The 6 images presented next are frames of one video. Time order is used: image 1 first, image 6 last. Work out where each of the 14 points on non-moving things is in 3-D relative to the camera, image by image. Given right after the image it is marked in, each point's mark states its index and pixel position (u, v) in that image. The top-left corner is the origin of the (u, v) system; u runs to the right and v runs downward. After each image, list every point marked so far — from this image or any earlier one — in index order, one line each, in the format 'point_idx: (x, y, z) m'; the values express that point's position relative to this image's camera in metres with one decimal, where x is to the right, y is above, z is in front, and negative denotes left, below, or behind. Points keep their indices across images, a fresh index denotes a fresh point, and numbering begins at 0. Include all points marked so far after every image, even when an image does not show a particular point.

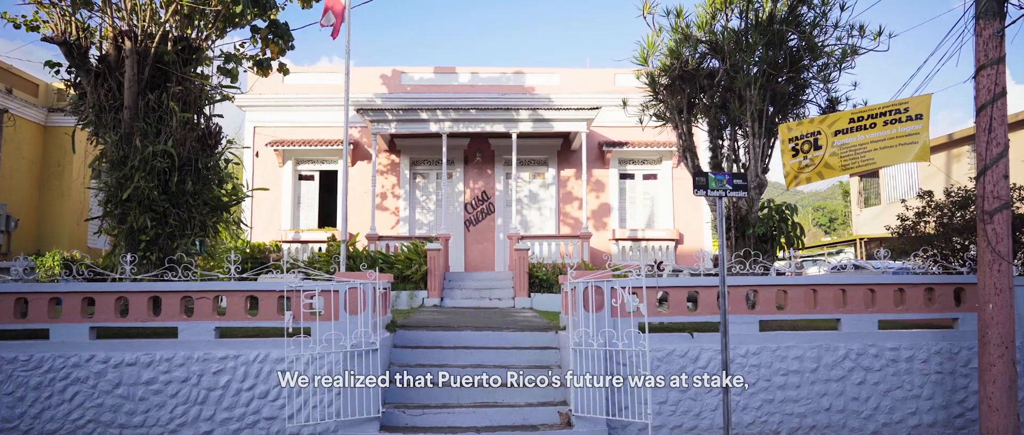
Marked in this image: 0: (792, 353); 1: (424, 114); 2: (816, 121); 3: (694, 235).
0: (+2.7, -1.3, +6.5) m
1: (-1.9, +2.2, +14.1) m
2: (+3.3, +1.0, +7.3) m
3: (+4.3, -0.4, +15.7) m
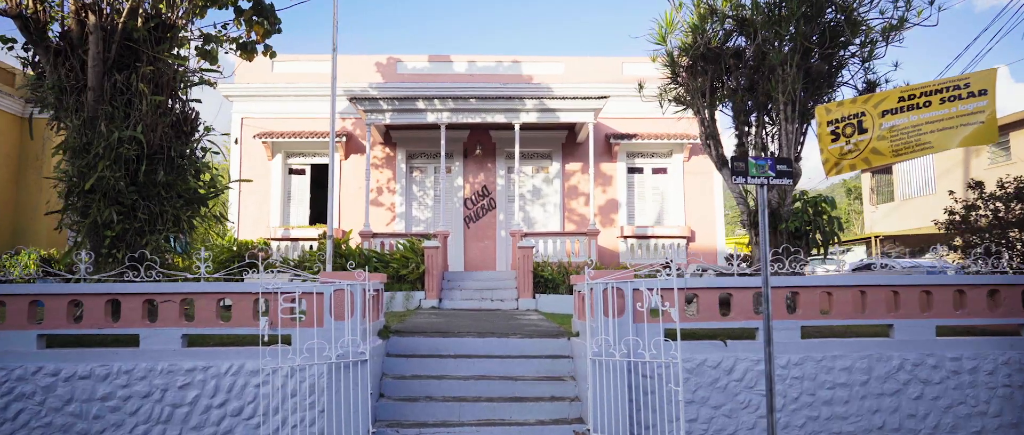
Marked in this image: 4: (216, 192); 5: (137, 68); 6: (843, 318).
0: (+2.8, -1.2, +5.7) m
1: (-1.8, +2.3, +13.3) m
2: (+3.3, +1.1, +6.5) m
3: (+4.3, -0.3, +14.9) m
4: (-3.5, +0.3, +7.9) m
5: (-4.3, +1.7, +7.6) m
6: (+2.9, -0.9, +5.9) m
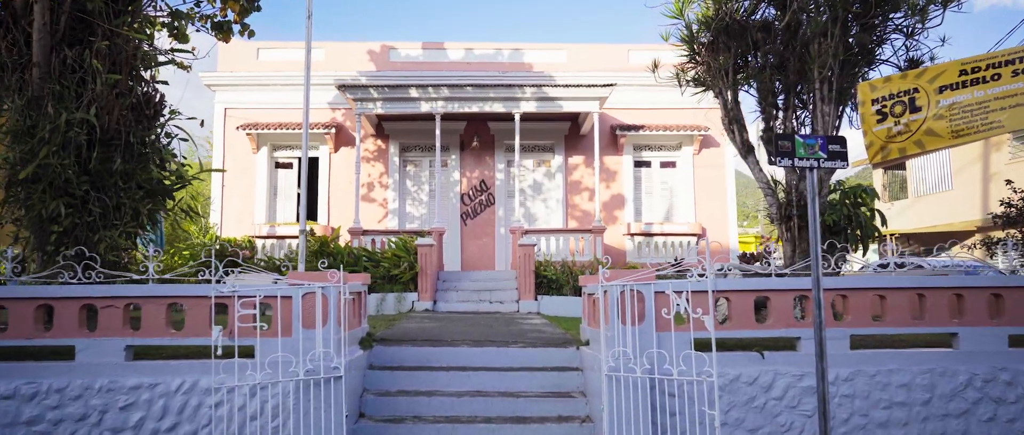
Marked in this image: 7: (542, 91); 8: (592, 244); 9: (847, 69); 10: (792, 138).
0: (+2.8, -1.2, +4.9) m
1: (-1.8, +2.4, +12.4) m
2: (+3.3, +1.2, +5.6) m
3: (+4.3, -0.2, +14.1) m
4: (-3.4, +0.4, +7.0) m
5: (-4.3, +1.8, +6.8) m
6: (+2.9, -0.8, +5.0) m
7: (+0.5, +2.4, +12.5) m
8: (+1.5, -0.5, +12.3) m
9: (+3.3, +1.5, +6.6) m
10: (+1.8, +0.5, +4.3) m
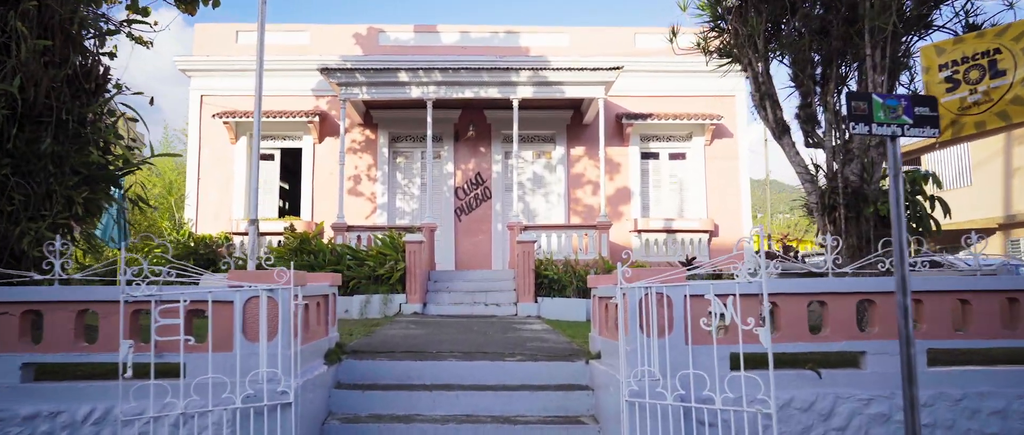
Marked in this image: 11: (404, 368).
0: (+2.8, -1.1, +3.9) m
1: (-1.9, +2.4, +11.4) m
2: (+3.3, +1.3, +4.7) m
3: (+4.3, -0.1, +13.1) m
4: (-3.5, +0.5, +6.0) m
5: (-4.3, +1.9, +5.8) m
6: (+2.9, -0.7, +4.1) m
7: (+0.5, +2.4, +11.5) m
8: (+1.4, -0.4, +11.3) m
9: (+3.3, +1.6, +5.6) m
10: (+1.8, +0.6, +3.4) m
11: (-0.8, -1.1, +5.0) m
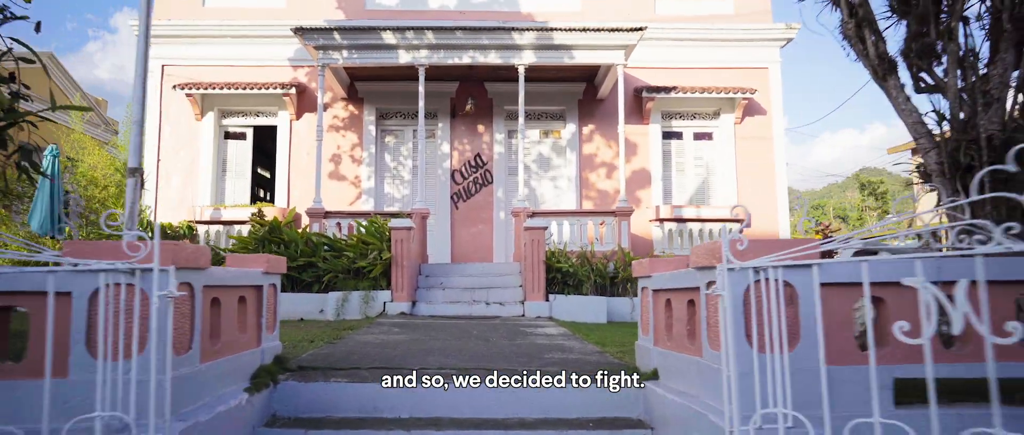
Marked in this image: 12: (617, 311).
0: (+2.9, -0.9, +2.3) m
1: (-1.8, +2.7, +9.9) m
2: (+3.4, +1.5, +3.1) m
3: (+4.4, +0.1, +11.5) m
4: (-3.4, +0.7, +4.4) m
5: (-4.2, +2.1, +4.2) m
6: (+3.0, -0.5, +2.5) m
7: (+0.6, +2.7, +9.9) m
8: (+1.5, -0.2, +9.8) m
9: (+3.4, +1.8, +4.1) m
10: (+1.9, +0.8, +1.8) m
11: (-0.7, -0.9, +3.4) m
12: (+1.3, -1.1, +8.1) m
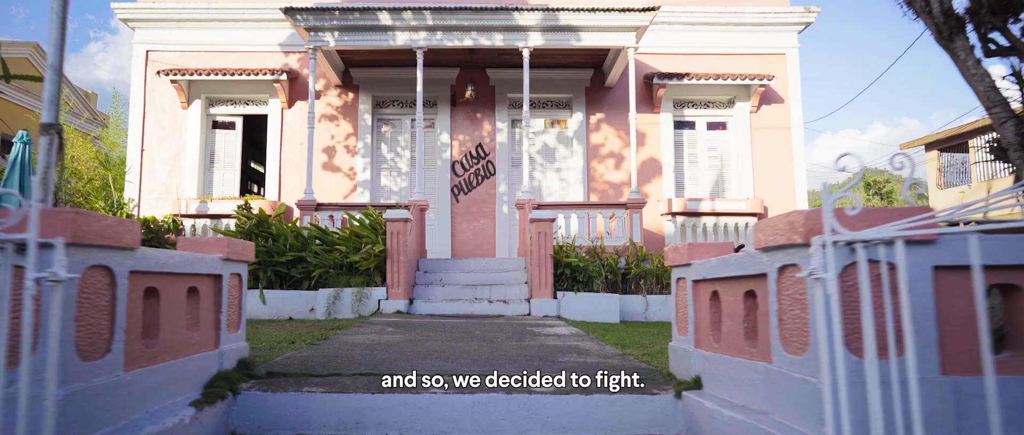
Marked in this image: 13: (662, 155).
0: (+2.9, -0.8, +1.7) m
1: (-1.7, +2.8, +9.2) m
2: (+3.5, +1.6, +2.5) m
3: (+4.4, +0.2, +10.9) m
4: (-3.3, +0.8, +3.8) m
5: (-4.1, +2.2, +3.6) m
6: (+3.0, -0.4, +1.9) m
7: (+0.6, +2.8, +9.3) m
8: (+1.6, -0.1, +9.1) m
9: (+3.4, +1.9, +3.4) m
10: (+1.9, +0.9, +1.2) m
11: (-0.7, -0.8, +2.8) m
12: (+1.3, -1.0, +7.5) m
13: (+2.4, +1.0, +10.9) m
